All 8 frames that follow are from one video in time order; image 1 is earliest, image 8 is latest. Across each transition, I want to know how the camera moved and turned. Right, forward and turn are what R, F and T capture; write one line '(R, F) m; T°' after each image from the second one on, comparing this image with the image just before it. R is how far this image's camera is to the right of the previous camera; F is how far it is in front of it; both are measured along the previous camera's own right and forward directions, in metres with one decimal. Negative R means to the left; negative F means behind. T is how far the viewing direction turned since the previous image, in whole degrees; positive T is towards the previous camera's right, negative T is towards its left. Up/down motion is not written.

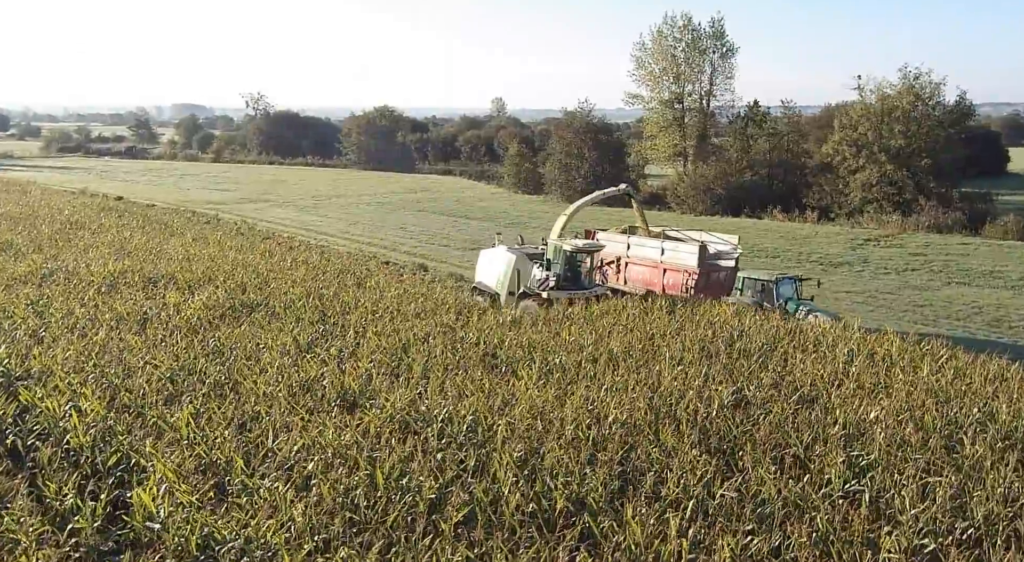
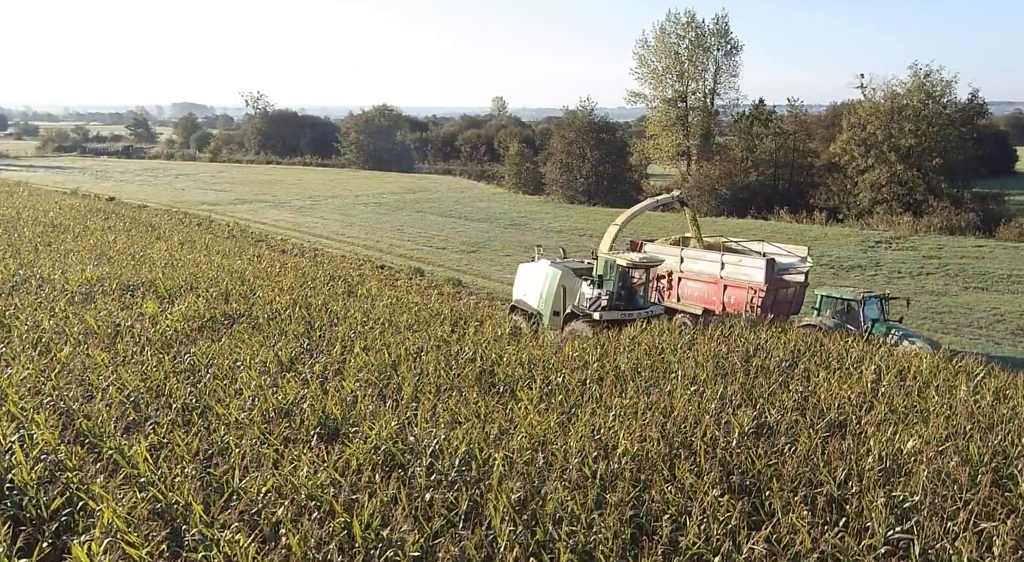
(0.0, +0.8) m; 0°
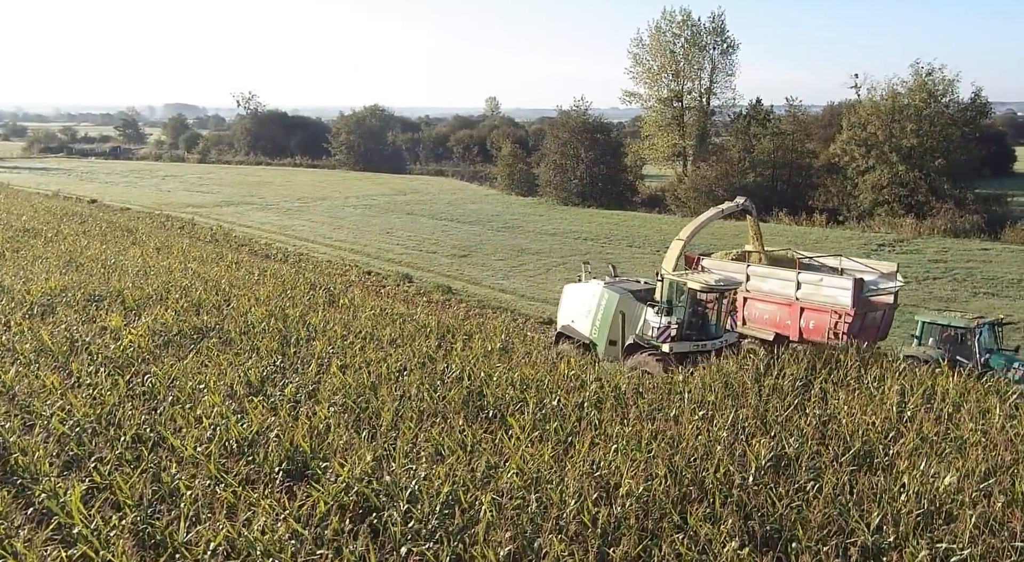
(0.0, +0.9) m; 0°
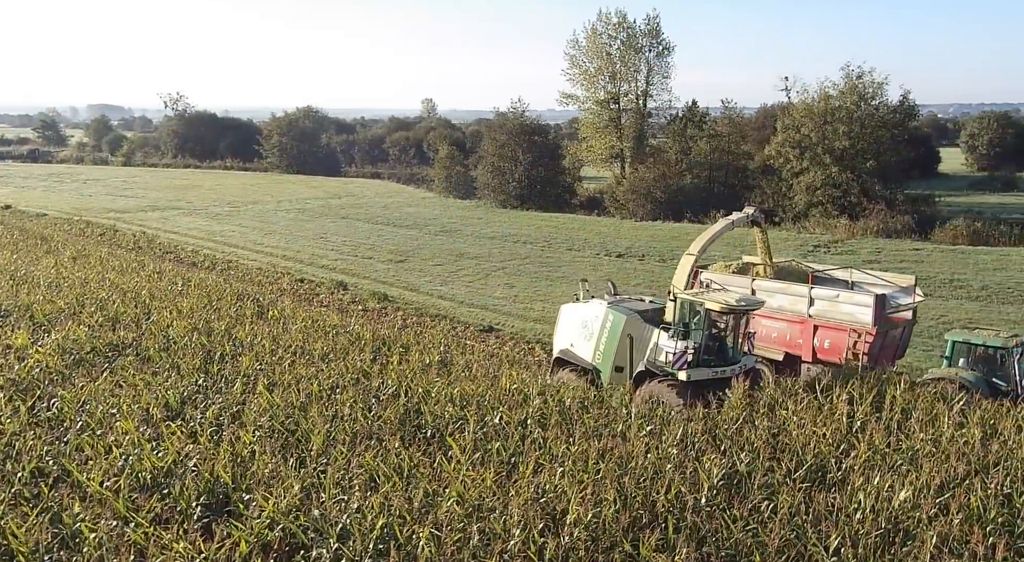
(0.0, +0.5) m; +4°
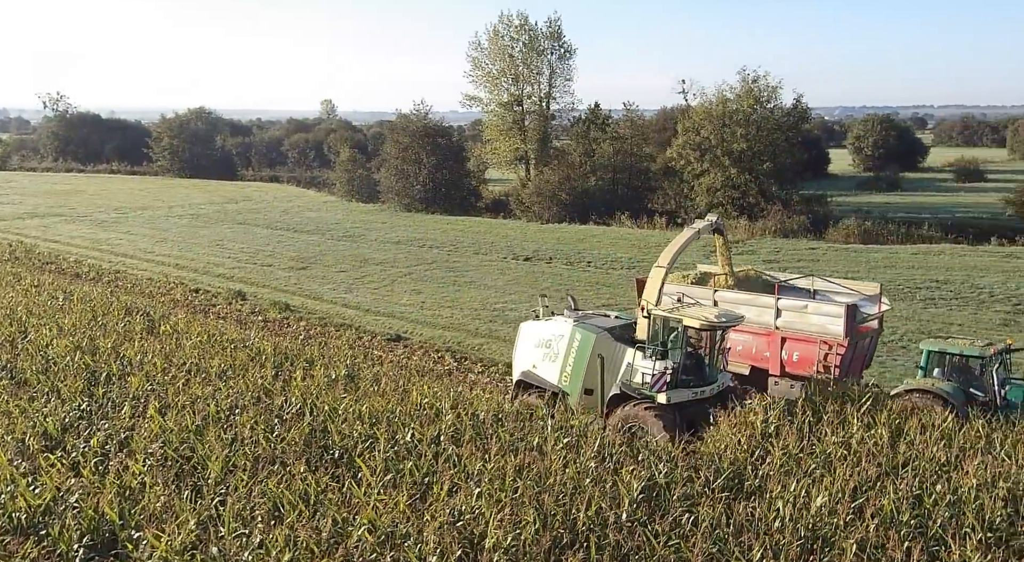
(0.0, +0.3) m; +7°
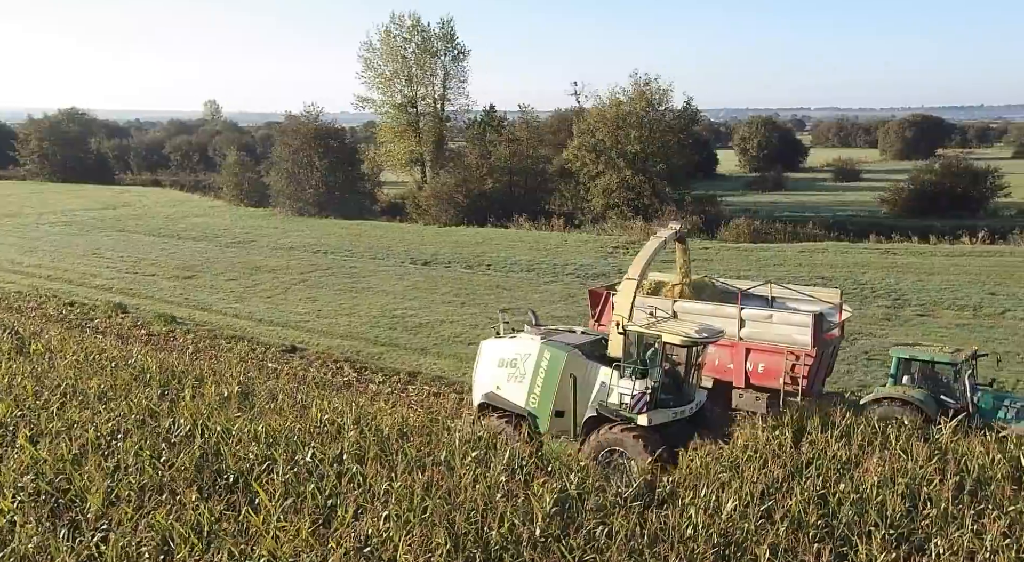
(-0.1, +0.2) m; +7°
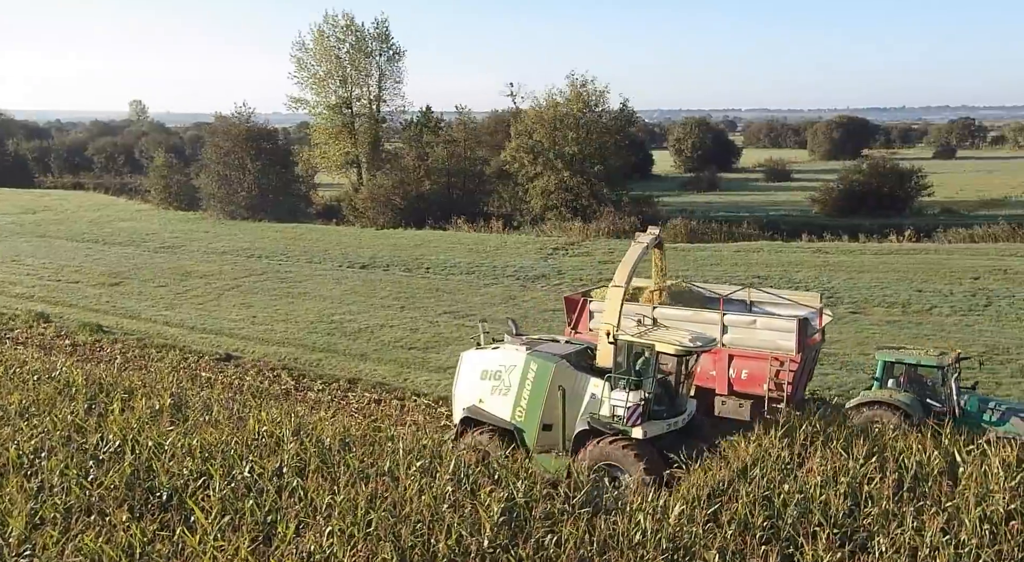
(0.0, +0.1) m; +4°
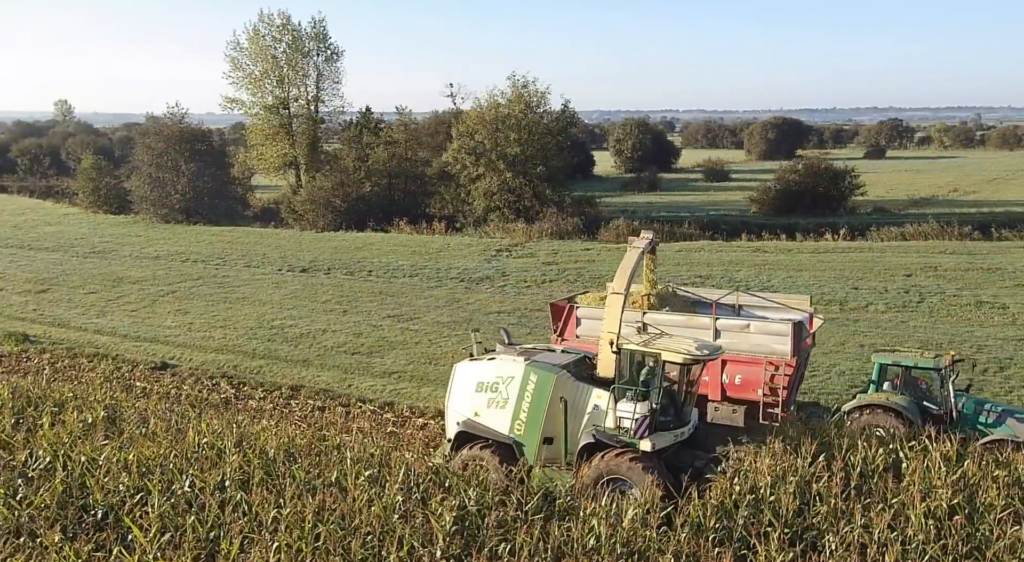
(-0.1, +0.1) m; +4°
